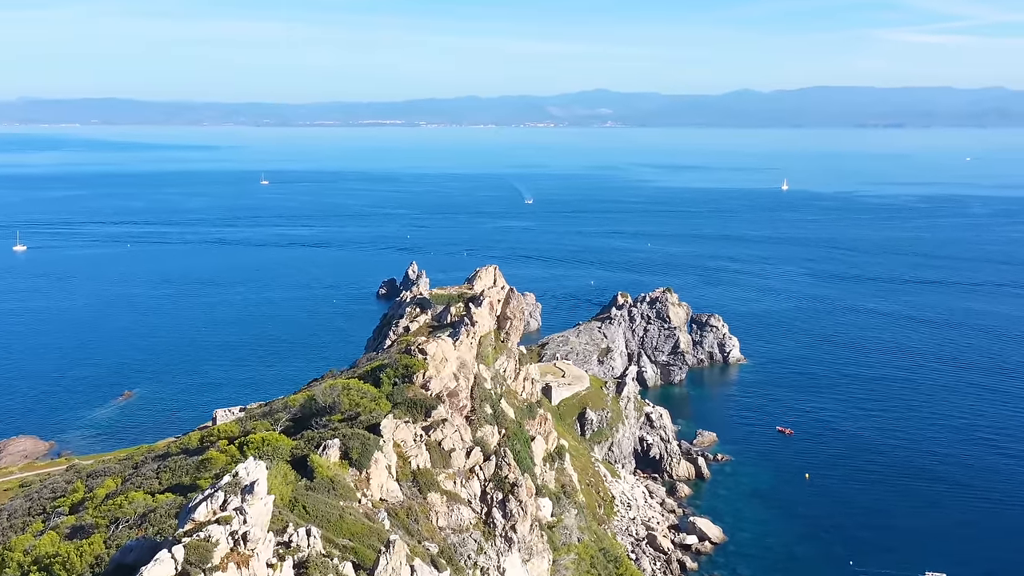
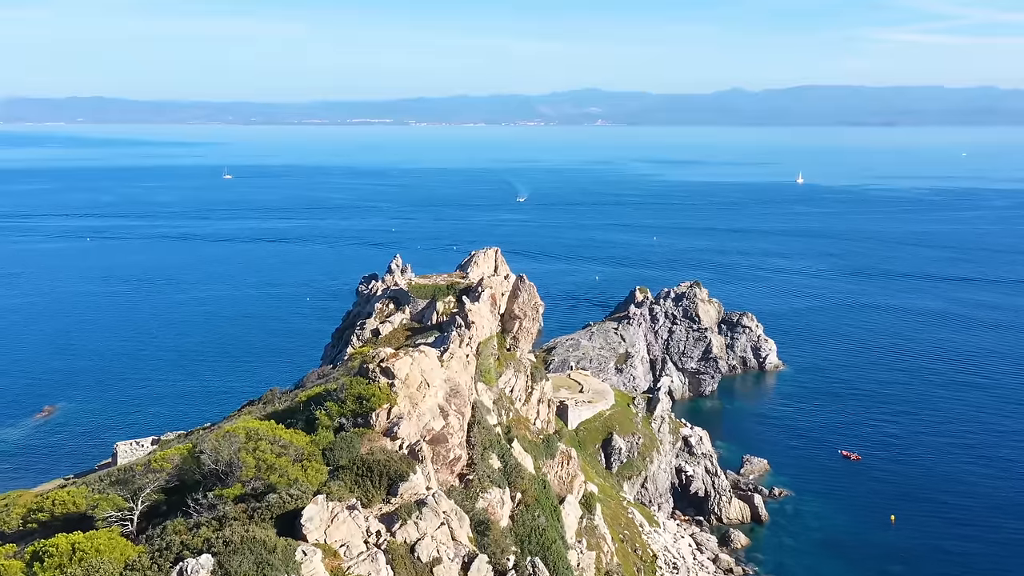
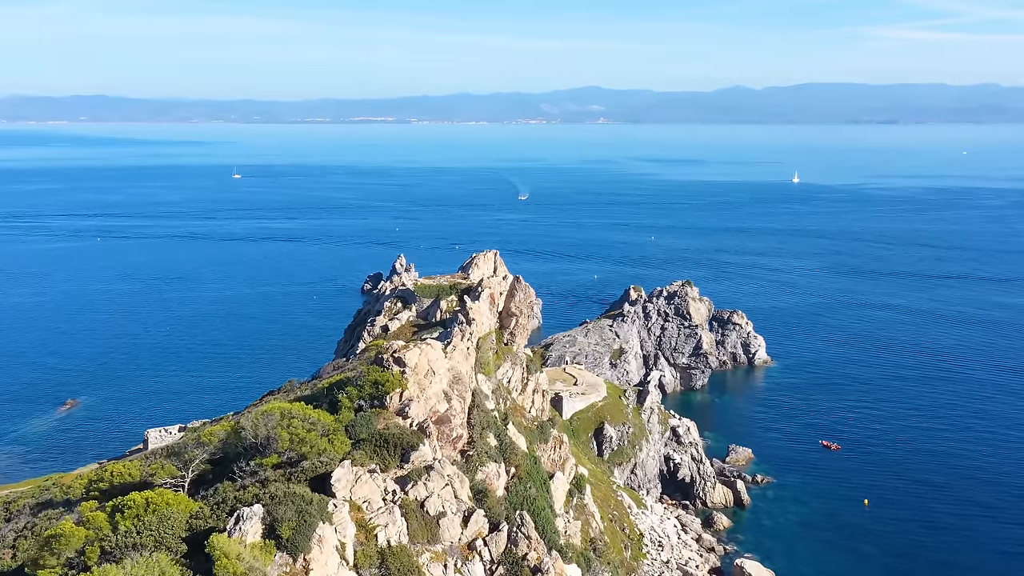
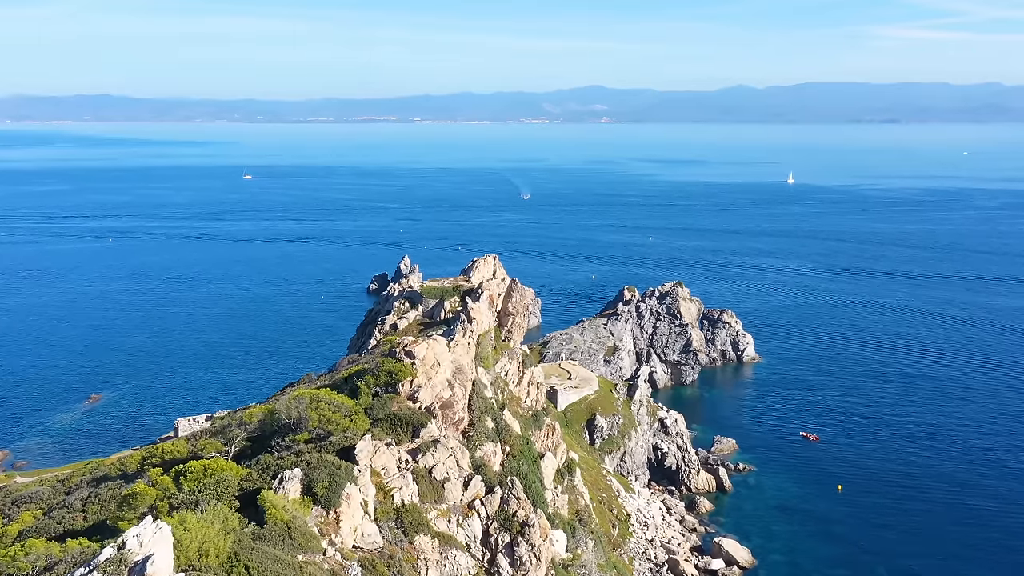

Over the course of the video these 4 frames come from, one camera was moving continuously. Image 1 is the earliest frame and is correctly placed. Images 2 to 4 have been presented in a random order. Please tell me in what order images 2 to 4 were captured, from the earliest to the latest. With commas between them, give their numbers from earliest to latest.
4, 3, 2
